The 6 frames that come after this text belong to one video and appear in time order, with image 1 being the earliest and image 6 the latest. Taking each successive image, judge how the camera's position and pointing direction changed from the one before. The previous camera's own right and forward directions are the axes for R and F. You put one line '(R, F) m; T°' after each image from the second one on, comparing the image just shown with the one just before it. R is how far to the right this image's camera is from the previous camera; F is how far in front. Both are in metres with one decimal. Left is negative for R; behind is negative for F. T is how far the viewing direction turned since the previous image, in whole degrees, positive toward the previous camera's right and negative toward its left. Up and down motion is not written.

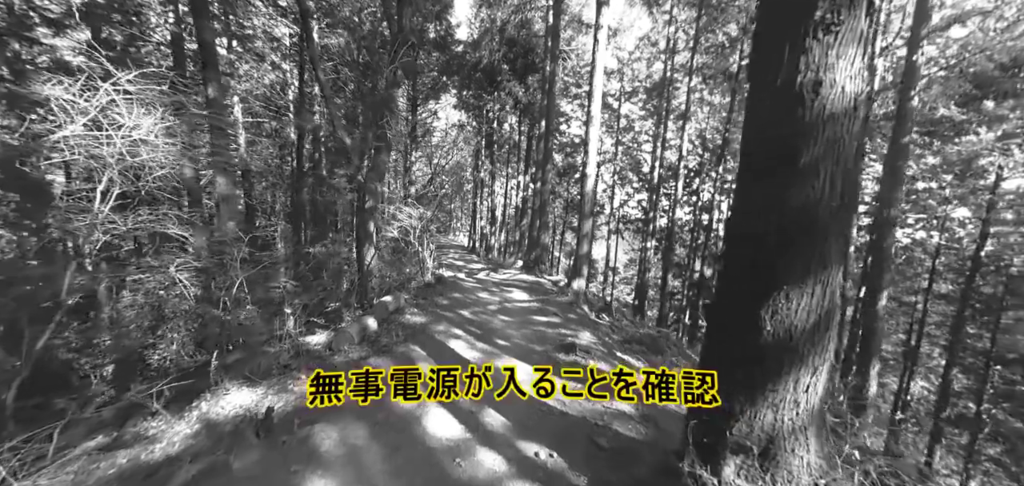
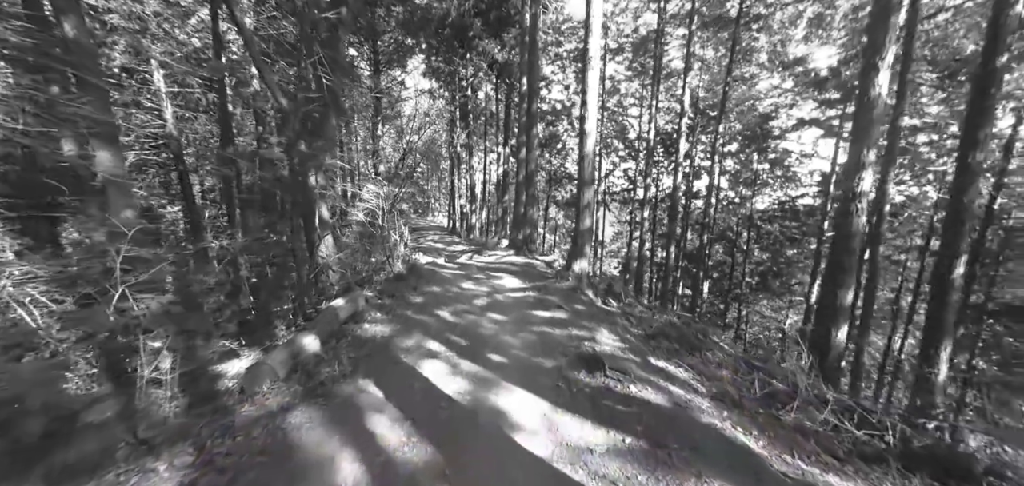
(-0.1, +1.4) m; +3°
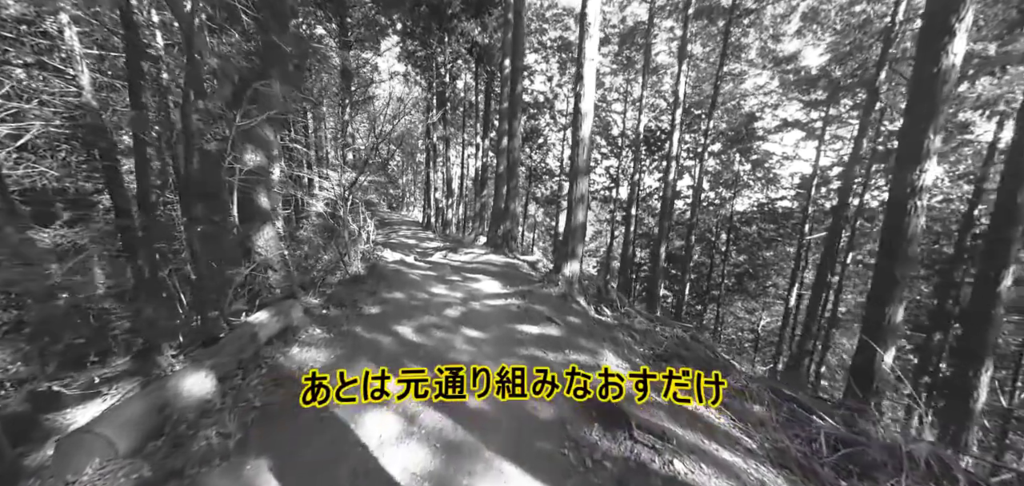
(-0.1, +1.0) m; +4°
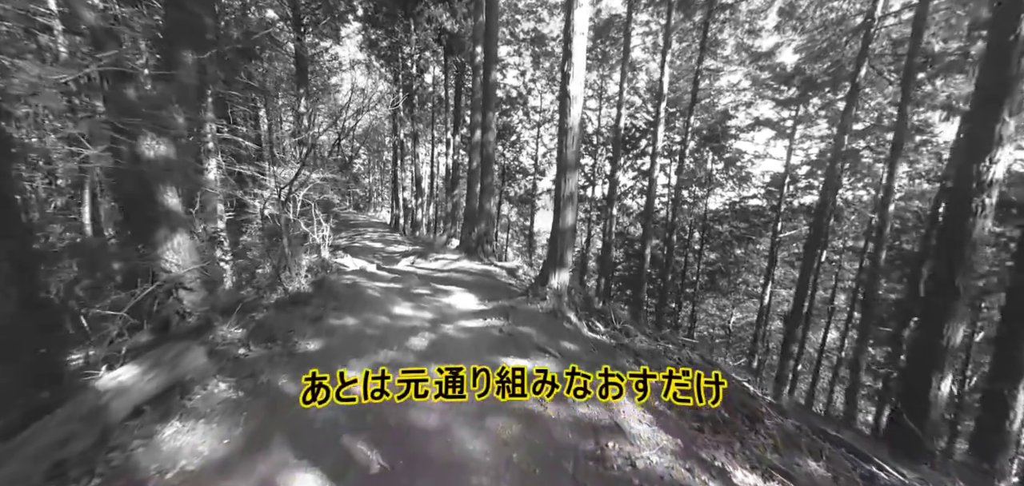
(-0.1, +0.9) m; +4°
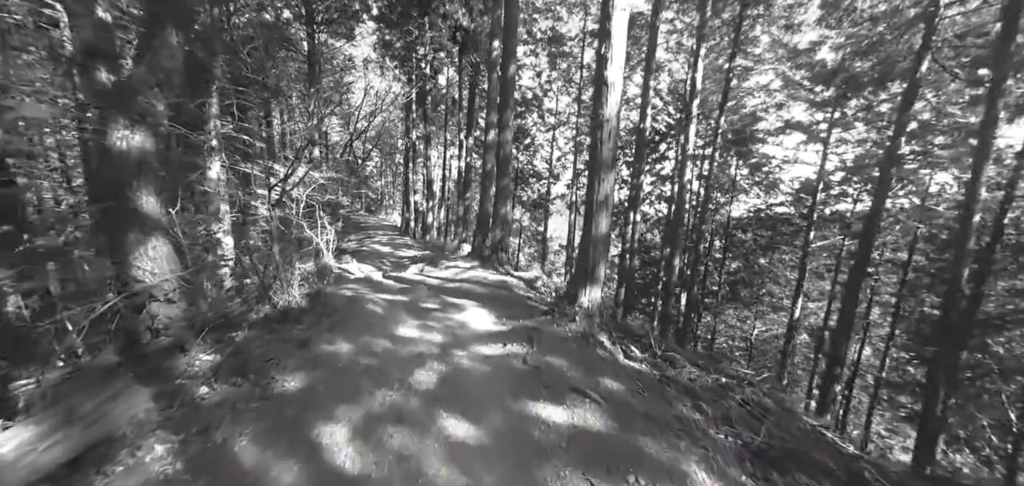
(-0.2, +0.7) m; -2°
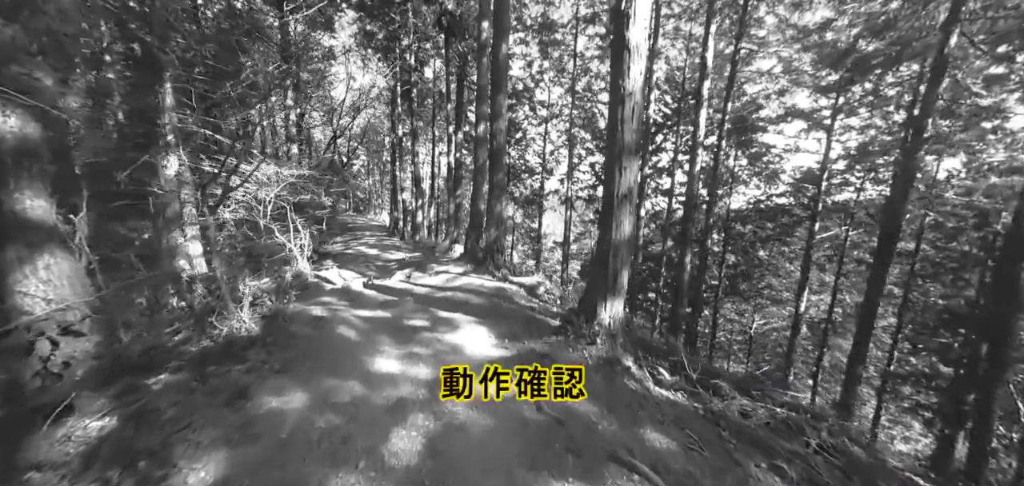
(-0.1, +0.8) m; +1°
